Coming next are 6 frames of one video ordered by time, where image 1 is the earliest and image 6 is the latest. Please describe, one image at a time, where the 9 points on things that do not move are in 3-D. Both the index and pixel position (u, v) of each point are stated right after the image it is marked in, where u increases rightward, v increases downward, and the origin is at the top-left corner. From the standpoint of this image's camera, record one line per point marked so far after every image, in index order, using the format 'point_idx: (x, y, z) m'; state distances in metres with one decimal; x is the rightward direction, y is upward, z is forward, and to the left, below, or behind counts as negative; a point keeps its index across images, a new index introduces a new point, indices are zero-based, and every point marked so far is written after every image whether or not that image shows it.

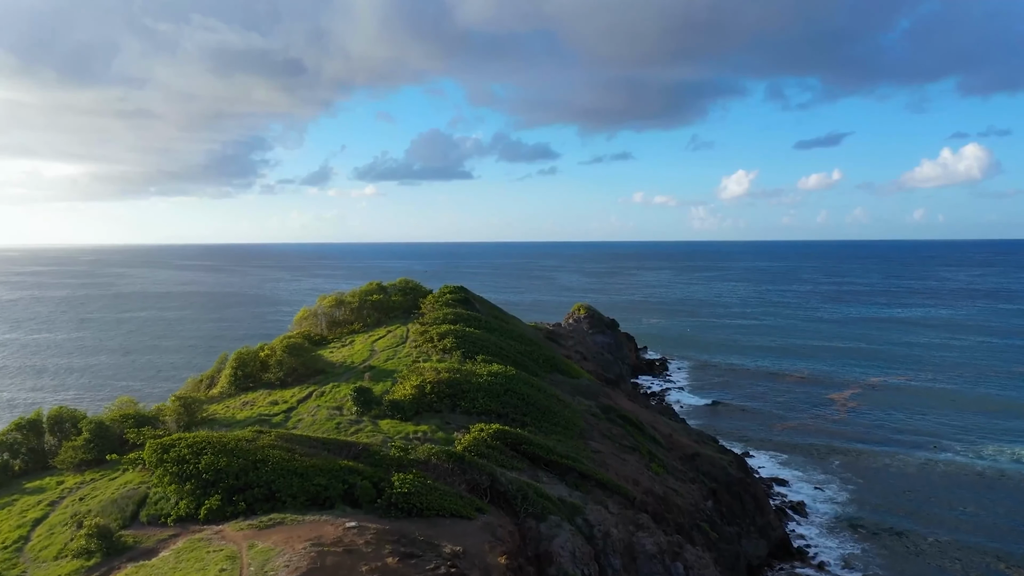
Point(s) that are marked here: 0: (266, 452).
0: (-7.7, -5.2, +17.3) m
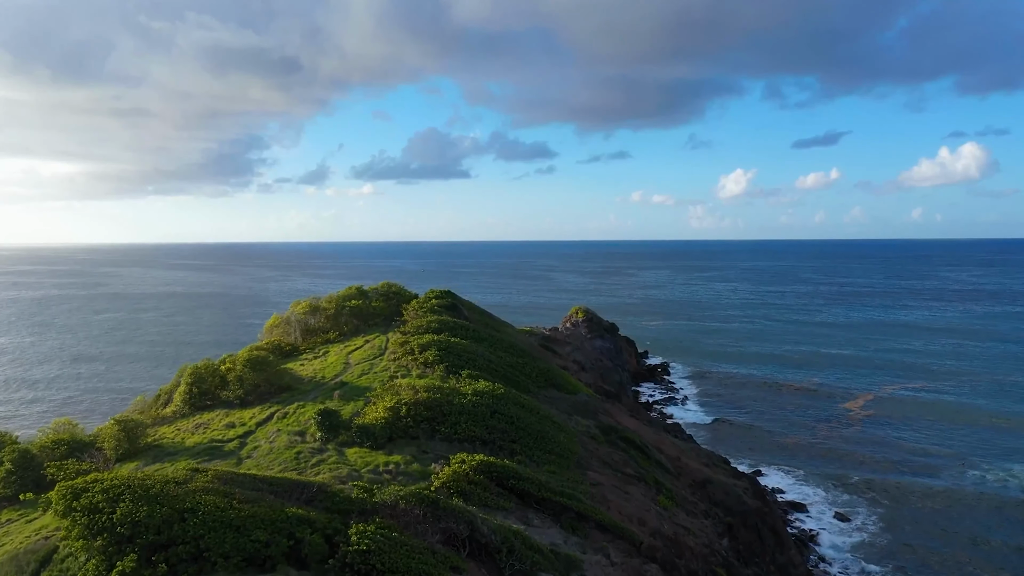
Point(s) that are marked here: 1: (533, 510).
0: (-8.2, -5.5, +14.3) m
1: (+0.7, -7.0, +17.3) m
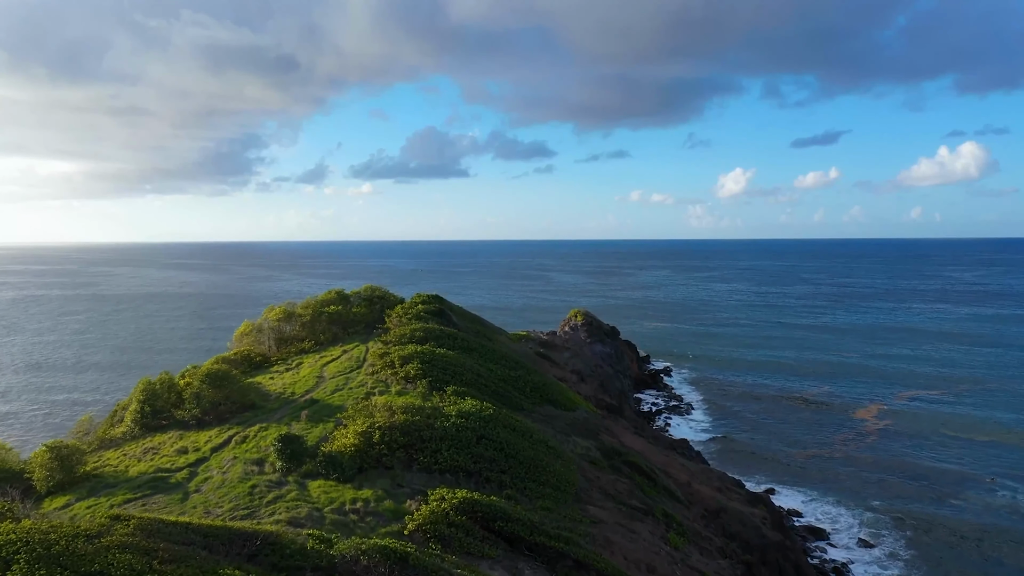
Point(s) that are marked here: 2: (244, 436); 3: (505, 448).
0: (-8.5, -5.7, +11.7) m
1: (+0.3, -7.2, +14.7) m
2: (-9.6, -5.3, +19.8) m
3: (-0.2, -5.4, +18.4) m
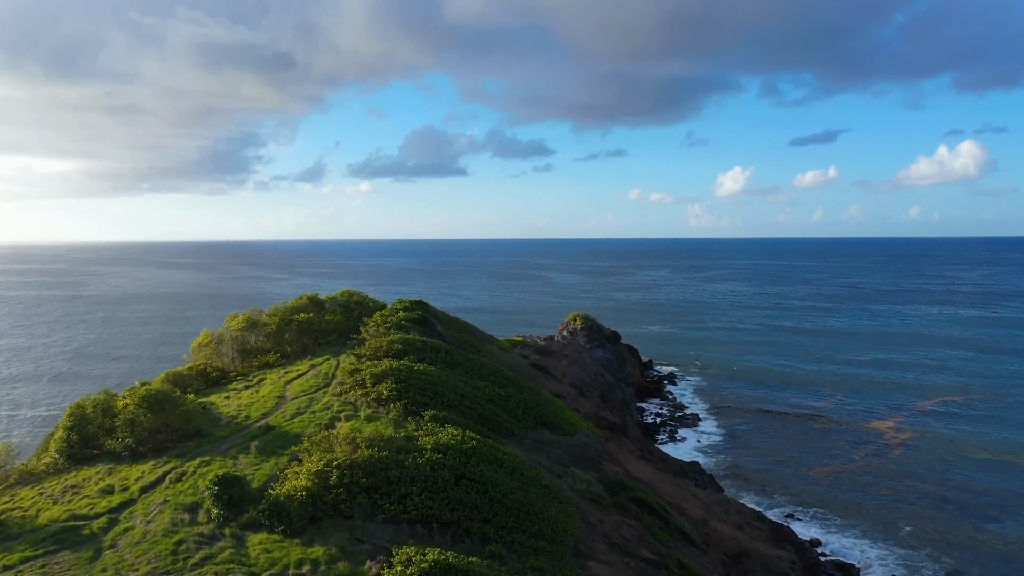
0: (-8.9, -6.0, +8.6) m
1: (0.0, -7.5, +11.7) m
2: (-10.0, -5.6, +16.7) m
3: (-0.6, -5.6, +15.4) m
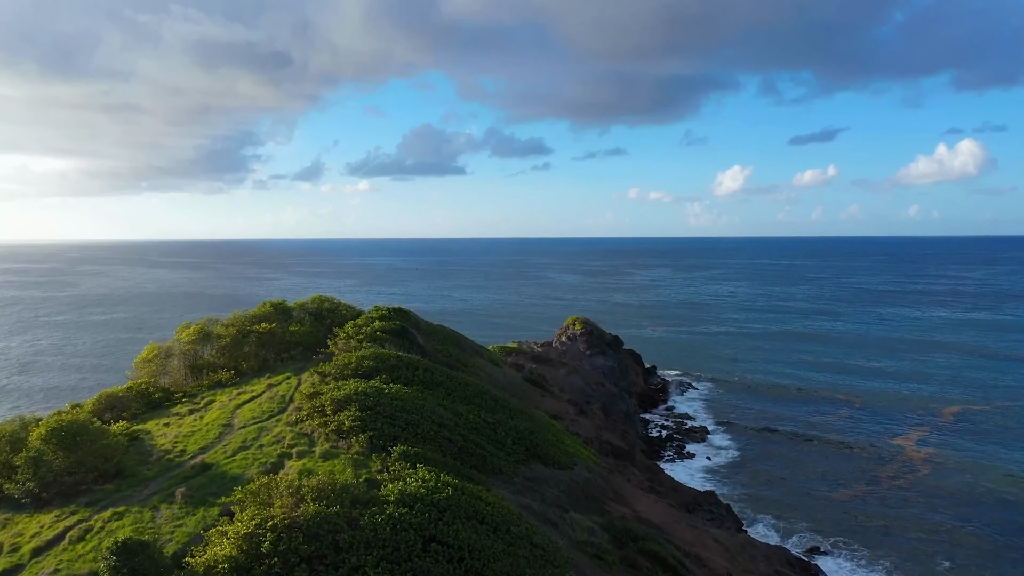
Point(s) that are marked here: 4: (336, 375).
0: (-9.2, -6.3, +5.3) m
1: (-0.4, -7.8, +8.5) m
2: (-10.4, -5.9, +13.5) m
3: (-1.0, -5.9, +12.2) m
4: (-6.2, -3.0, +19.5) m
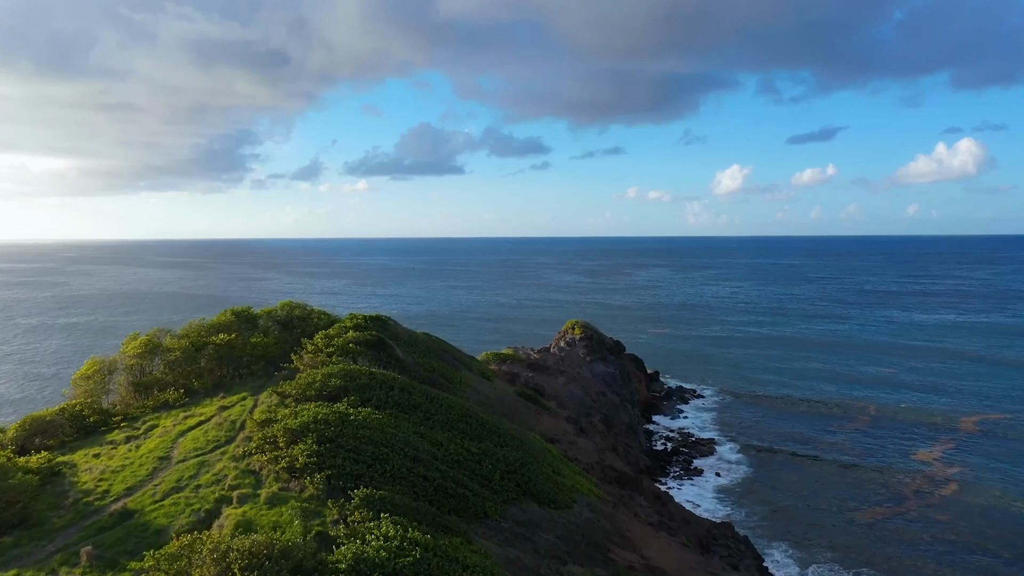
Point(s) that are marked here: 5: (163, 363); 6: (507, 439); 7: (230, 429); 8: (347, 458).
0: (-9.5, -6.5, +2.7) m
1: (-0.7, -8.0, +5.8) m
2: (-10.7, -6.1, +10.8) m
3: (-1.3, -6.1, +9.5) m
4: (-6.6, -3.2, +16.8) m
5: (-12.5, -2.7, +19.8) m
6: (-0.1, -4.9, +18.2) m
7: (-8.2, -4.1, +16.1) m
8: (-4.1, -4.3, +13.9) m
